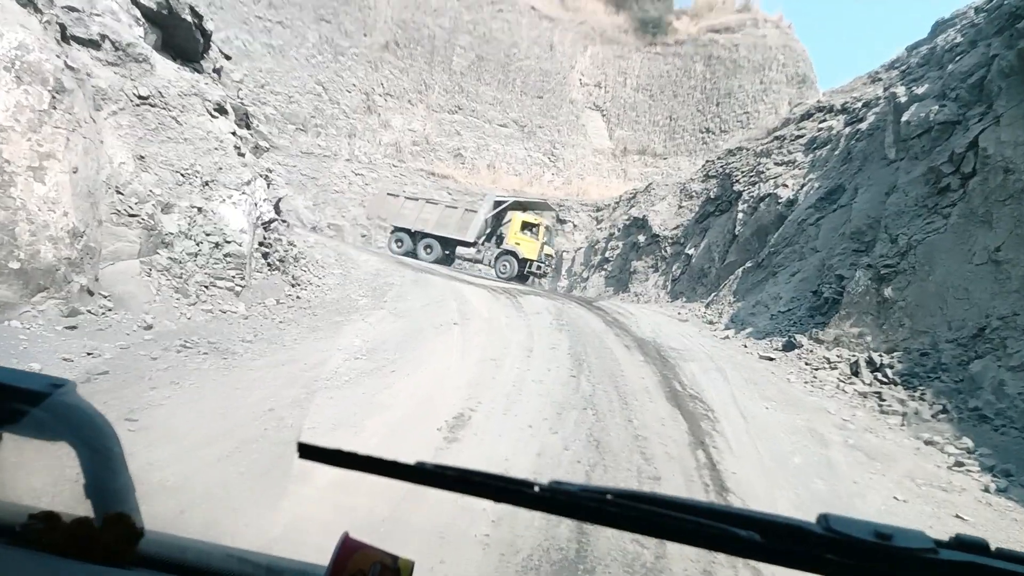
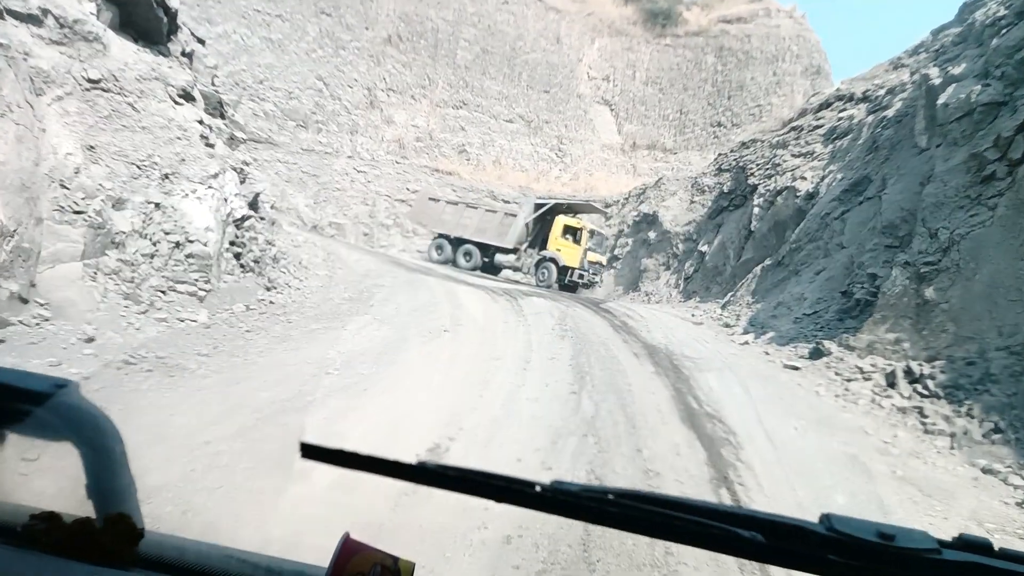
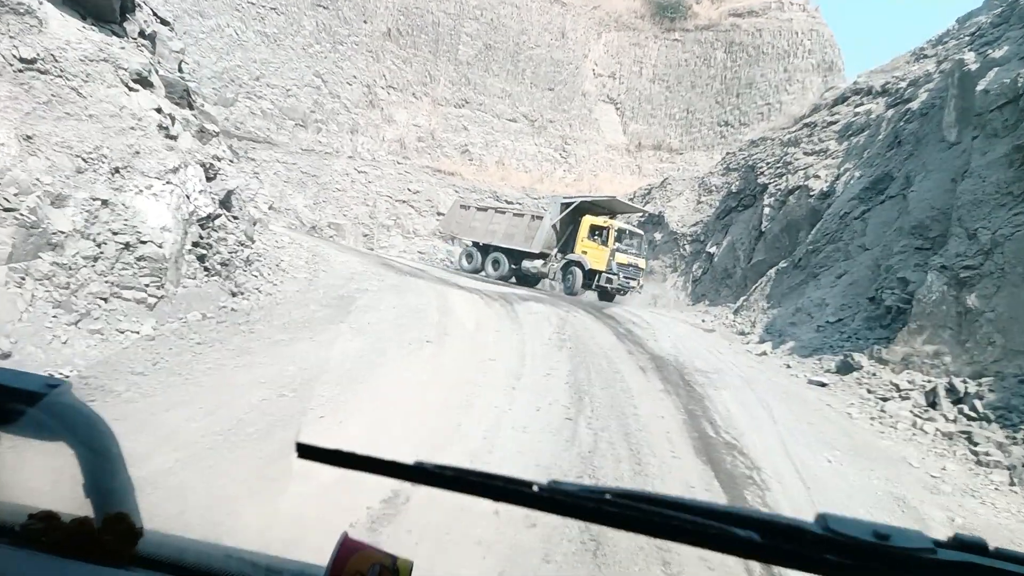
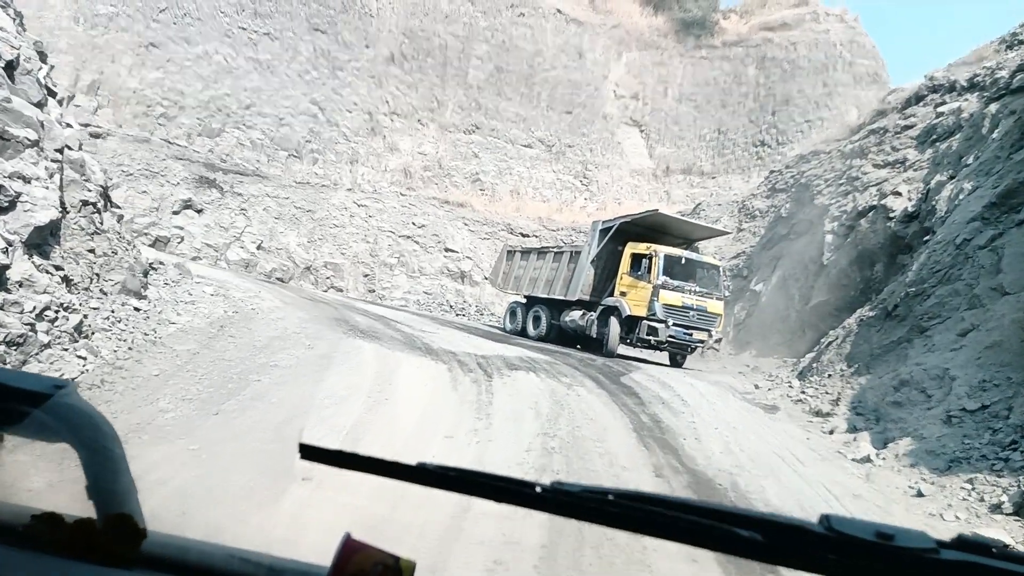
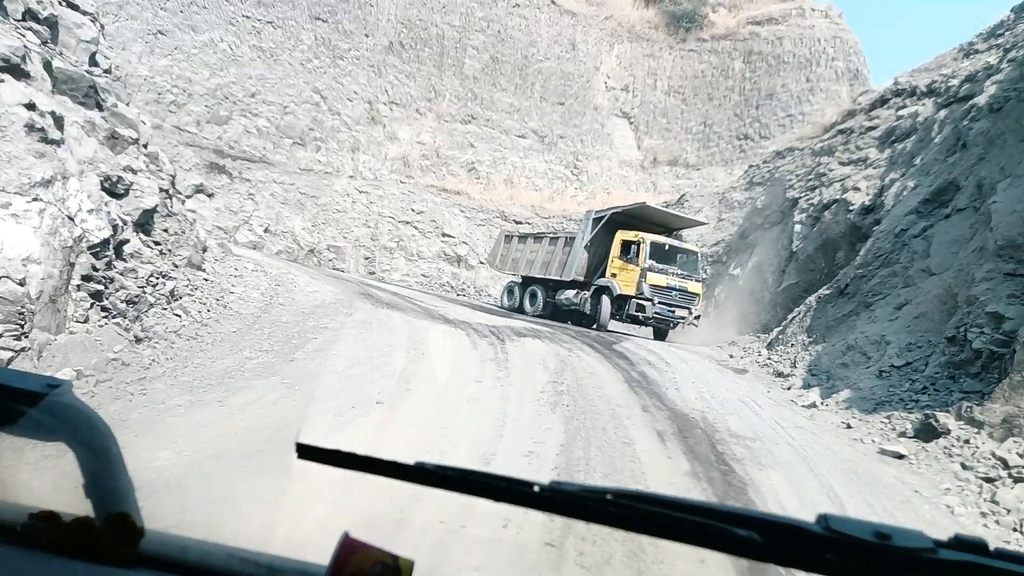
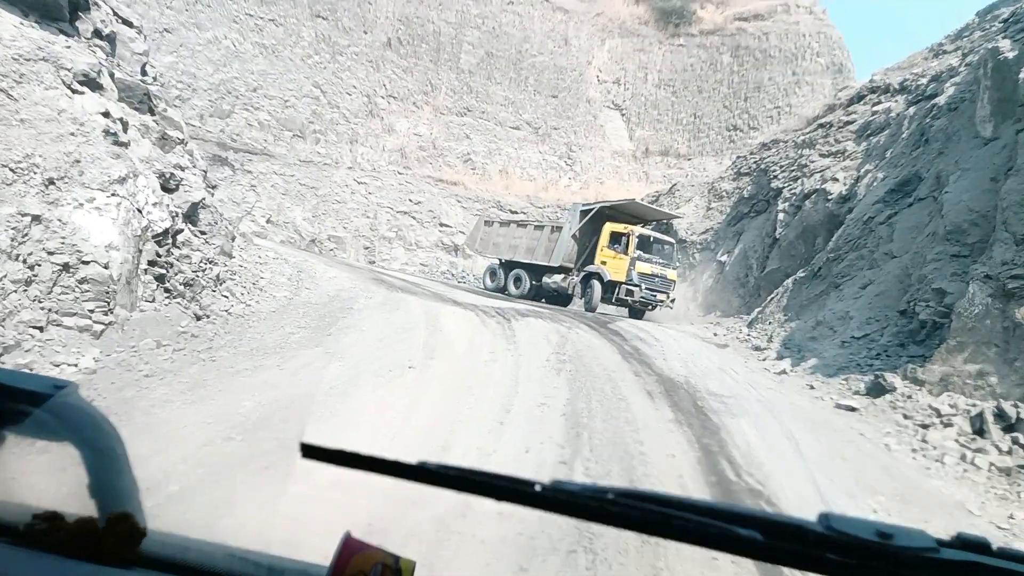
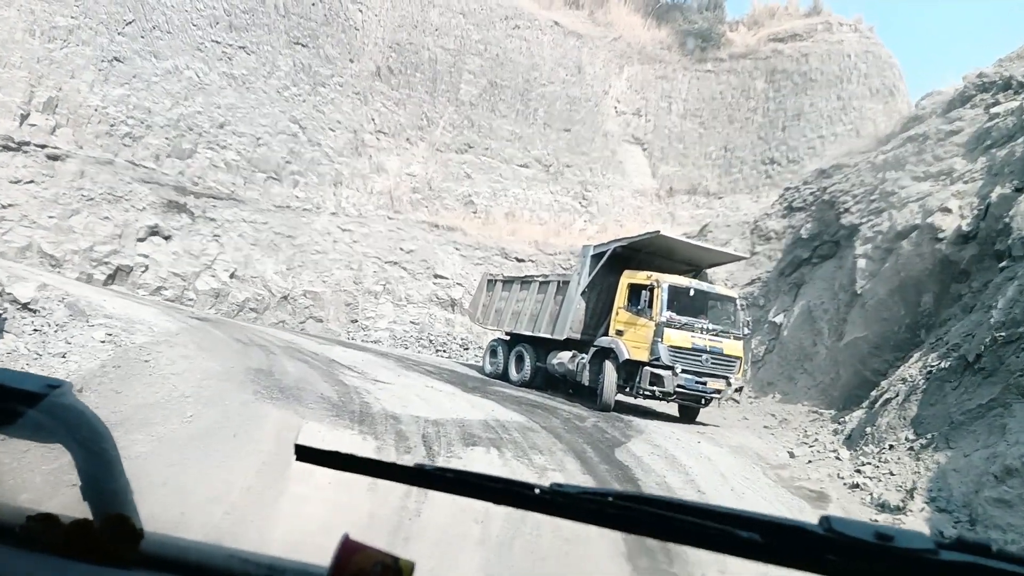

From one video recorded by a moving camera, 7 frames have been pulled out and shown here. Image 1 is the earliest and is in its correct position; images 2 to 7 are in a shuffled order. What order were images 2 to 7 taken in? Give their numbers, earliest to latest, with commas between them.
2, 3, 6, 5, 4, 7
